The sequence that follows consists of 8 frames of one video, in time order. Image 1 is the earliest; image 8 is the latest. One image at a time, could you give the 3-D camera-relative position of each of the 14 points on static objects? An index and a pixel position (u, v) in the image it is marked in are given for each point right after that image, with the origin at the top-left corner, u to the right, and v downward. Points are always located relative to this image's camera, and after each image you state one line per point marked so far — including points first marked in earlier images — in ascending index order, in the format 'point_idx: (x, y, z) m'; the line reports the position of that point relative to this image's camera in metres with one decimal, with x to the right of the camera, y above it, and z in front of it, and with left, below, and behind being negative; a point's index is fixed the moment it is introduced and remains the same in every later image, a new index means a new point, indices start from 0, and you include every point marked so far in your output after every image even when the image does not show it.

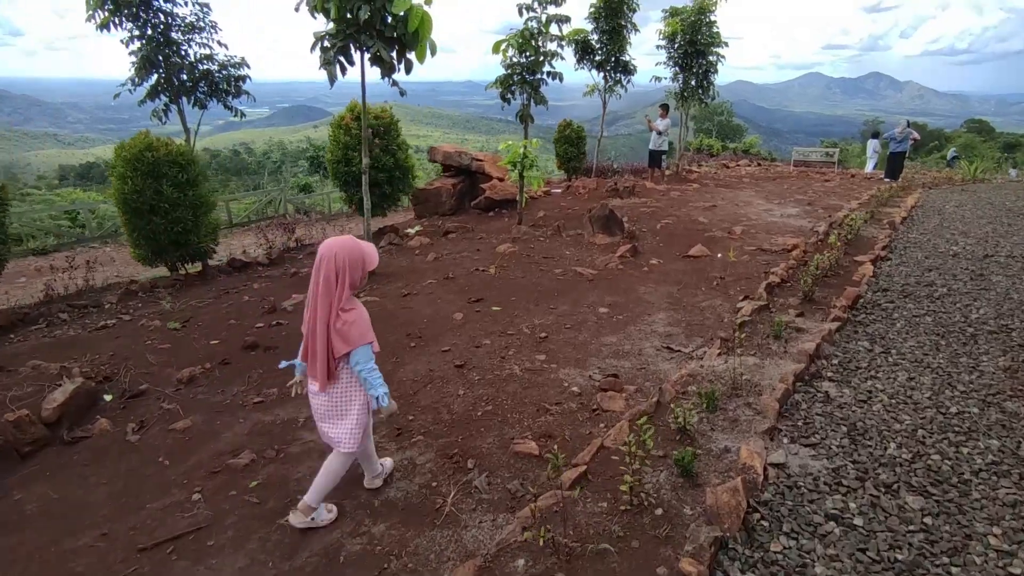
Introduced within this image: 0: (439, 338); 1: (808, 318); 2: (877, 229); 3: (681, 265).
0: (-0.6, -0.4, +5.0) m
1: (+2.2, -0.2, +4.9) m
2: (+4.7, +0.8, +8.3) m
3: (+1.8, +0.2, +6.7) m
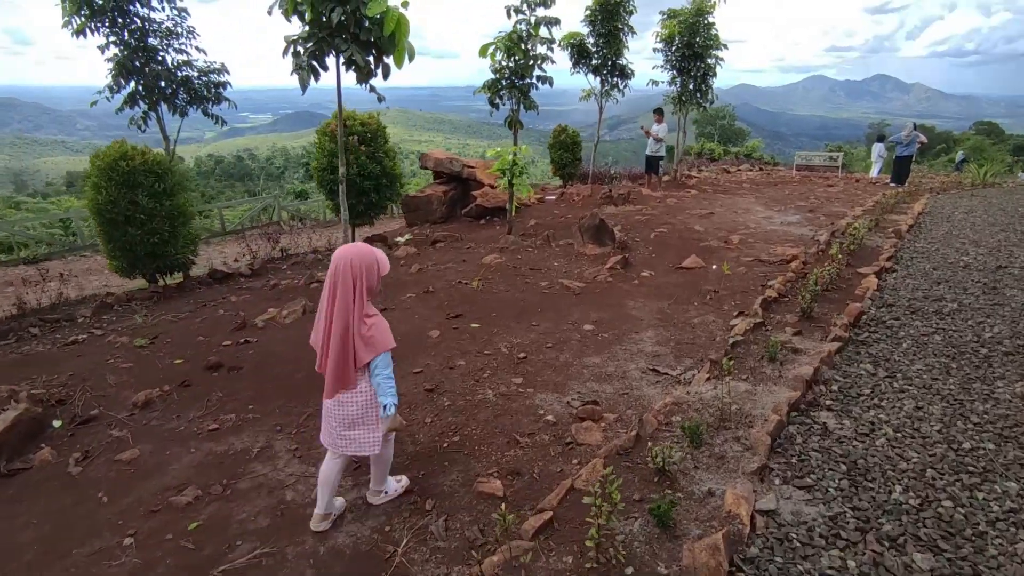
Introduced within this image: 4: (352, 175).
0: (-0.7, -0.5, +4.7) m
1: (+2.1, -0.4, +4.6) m
2: (+4.5, +0.6, +8.0) m
3: (+1.6, +0.1, +6.4) m
4: (-2.3, +1.6, +9.3) m
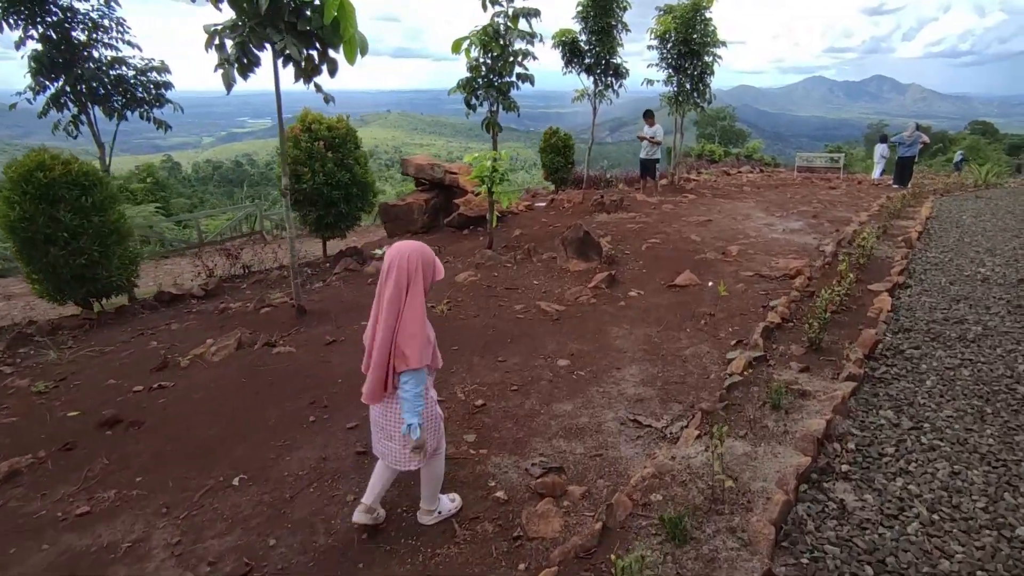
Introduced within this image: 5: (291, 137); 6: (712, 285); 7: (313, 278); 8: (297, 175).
0: (-1.0, -0.7, +4.0) m
1: (+1.8, -0.5, +3.9) m
2: (+4.2, +0.5, +7.2) m
3: (+1.3, -0.1, +5.7) m
4: (-2.5, +1.4, +8.6) m
5: (-2.9, +2.0, +8.6) m
6: (+1.9, 0.0, +6.0) m
7: (-2.7, +0.2, +8.7) m
8: (-2.8, +1.5, +8.5) m
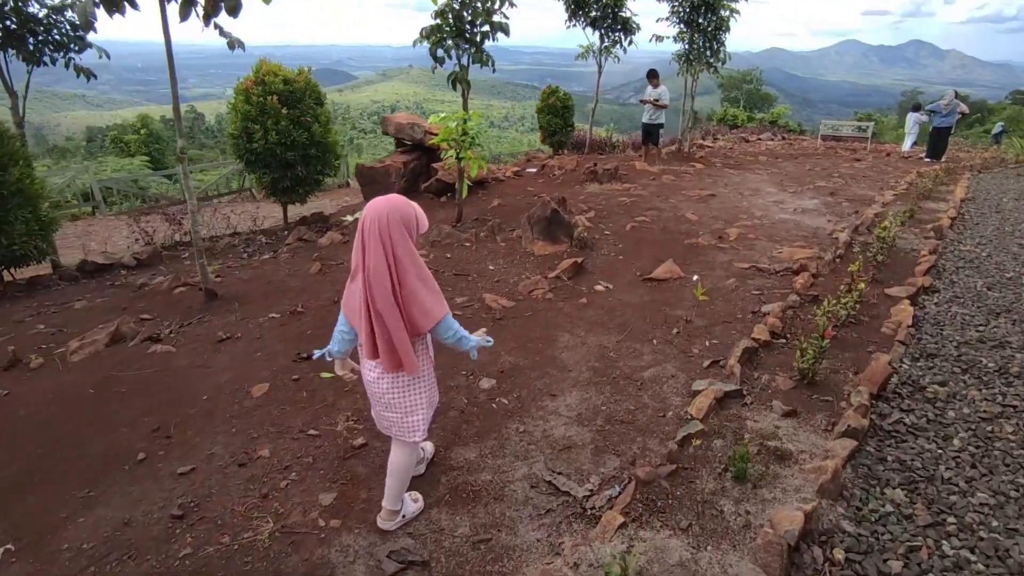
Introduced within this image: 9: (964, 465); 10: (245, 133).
0: (-1.5, -0.7, +3.1) m
1: (+1.3, -0.6, +2.9) m
2: (+3.9, +0.5, +6.1) m
3: (+0.9, -0.1, +4.7) m
4: (-2.8, +1.7, +7.6) m
5: (-3.2, +2.3, +7.6) m
6: (+1.4, +0.1, +5.0) m
7: (-3.0, +0.5, +7.8) m
8: (-3.1, +1.8, +7.6) m
9: (+1.9, -0.7, +2.7) m
10: (-3.1, +1.8, +7.6) m
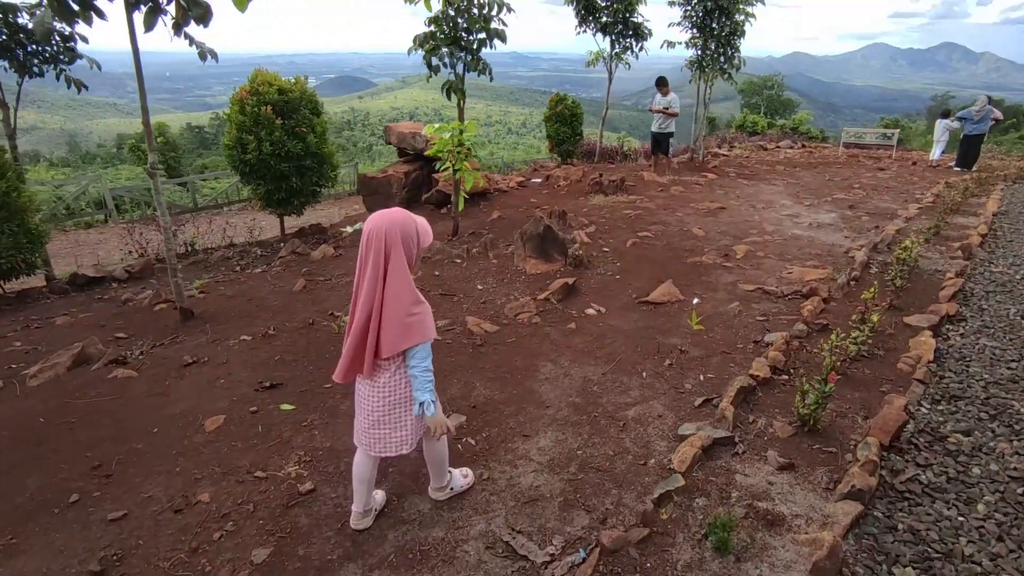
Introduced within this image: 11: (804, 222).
0: (-1.7, -0.9, +2.9) m
1: (+1.1, -0.8, +2.6) m
2: (+3.8, +0.3, +5.7) m
3: (+0.8, -0.2, +4.4) m
4: (-2.8, +1.5, +7.4) m
5: (-3.2, +2.1, +7.4) m
6: (+1.3, -0.1, +4.7) m
7: (-3.0, +0.4, +7.6) m
8: (-3.1, +1.7, +7.4) m
9: (+1.7, -0.9, +2.3) m
10: (-3.1, +1.7, +7.4) m
11: (+3.3, +0.8, +7.4) m
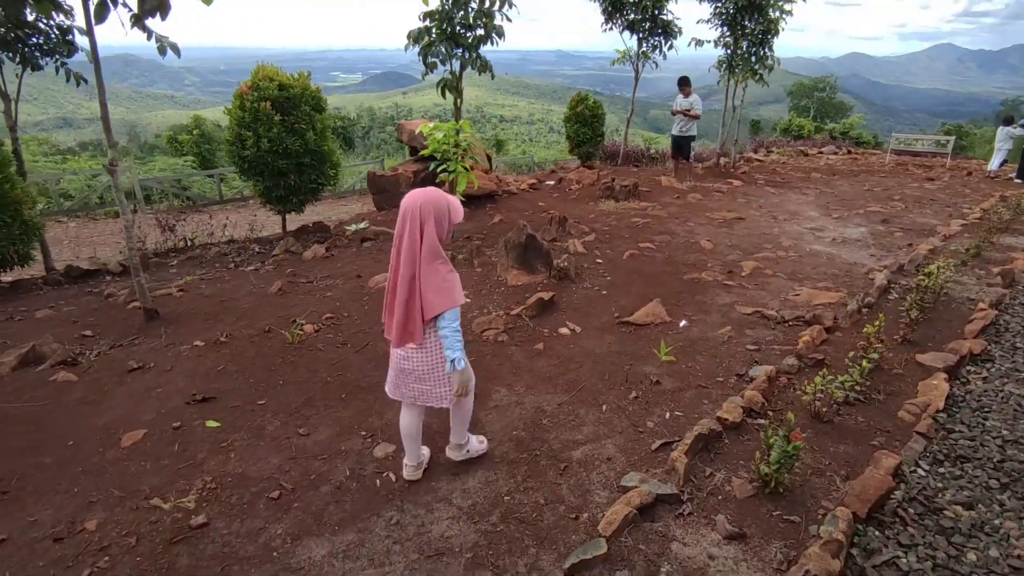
0: (-2.0, -0.9, +2.6) m
1: (+0.8, -0.9, +2.2) m
2: (+3.7, +0.1, +5.1) m
3: (+0.6, -0.3, +4.0) m
4: (-2.8, +1.5, +7.2) m
5: (-3.1, +2.2, +7.2) m
6: (+1.1, -0.2, +4.2) m
7: (-3.0, +0.4, +7.4) m
8: (-3.1, +1.7, +7.2) m
9: (+1.3, -1.1, +1.9) m
10: (-3.1, +1.7, +7.2) m
11: (+3.3, +0.5, +6.8) m
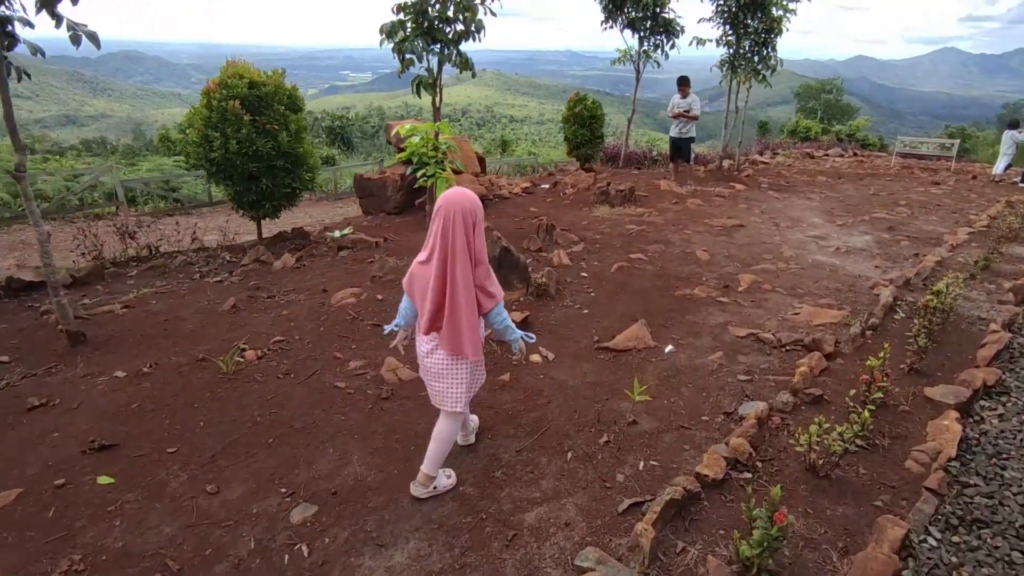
0: (-2.2, -1.0, +2.2) m
1: (+0.6, -1.0, +1.7) m
2: (+3.5, -0.1, +4.6) m
3: (+0.4, -0.5, +3.5) m
4: (-3.0, +1.4, +6.8) m
5: (-3.3, +2.1, +6.9) m
6: (+0.9, -0.4, +3.8) m
7: (-3.2, +0.3, +7.0) m
8: (-3.2, +1.6, +6.8) m
9: (+1.1, -1.2, +1.4) m
10: (-3.2, +1.6, +6.8) m
11: (+3.1, +0.4, +6.3) m
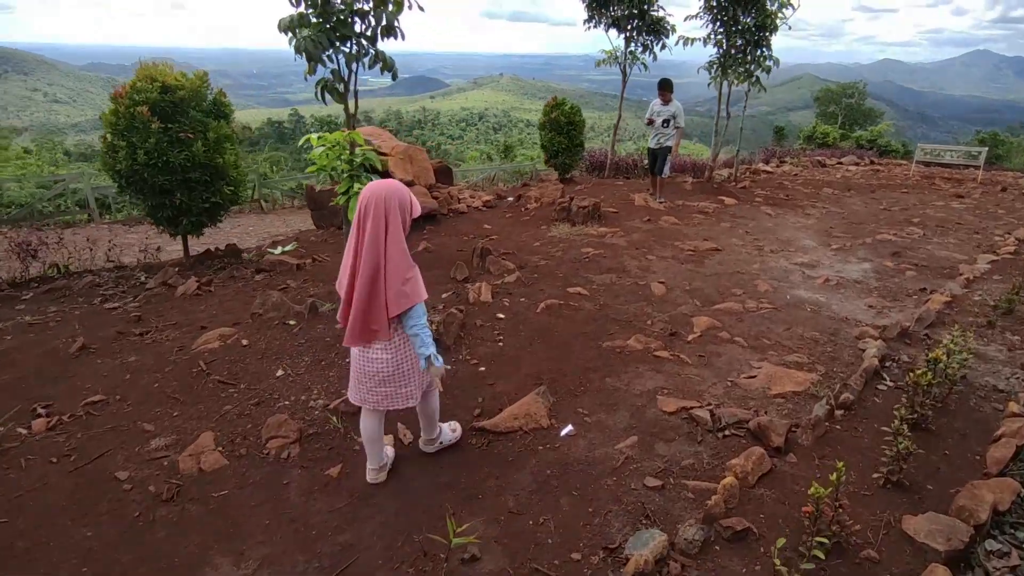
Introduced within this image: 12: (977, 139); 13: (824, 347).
0: (-3.0, -1.3, +1.4) m
1: (-0.2, -1.3, +0.8) m
2: (+2.8, -0.4, +3.6) m
3: (-0.3, -0.7, +2.7) m
4: (-3.5, +1.2, +6.1) m
5: (-3.8, +1.8, +6.1) m
6: (+0.3, -0.6, +2.9) m
7: (-3.7, 0.0, +6.3) m
8: (-3.8, +1.3, +6.1) m
9: (+0.3, -1.4, +0.5) m
10: (-3.8, +1.3, +6.1) m
11: (+2.6, +0.1, +5.3) m
12: (+12.9, +4.1, +17.9) m
13: (+1.9, -0.3, +3.9) m
